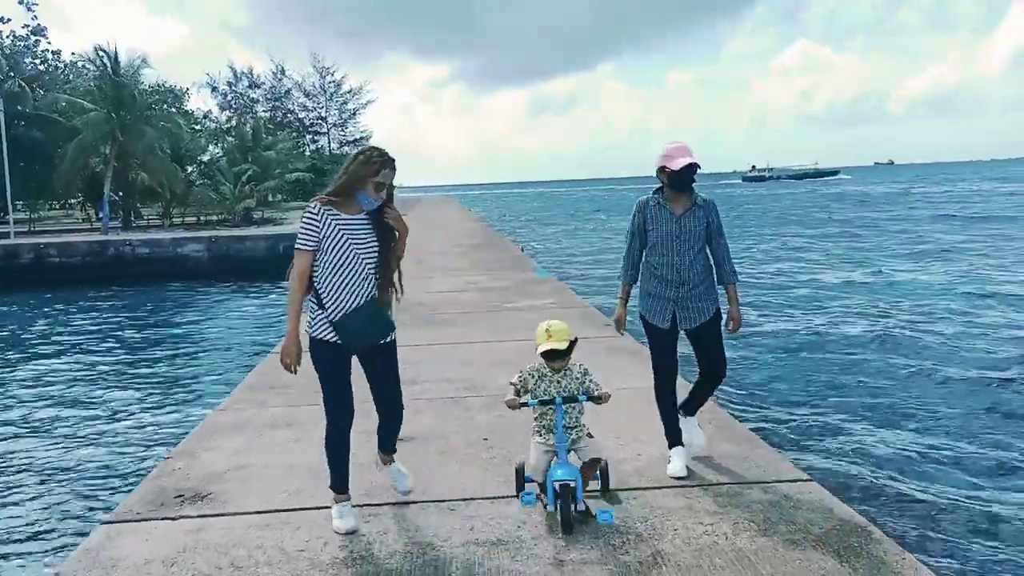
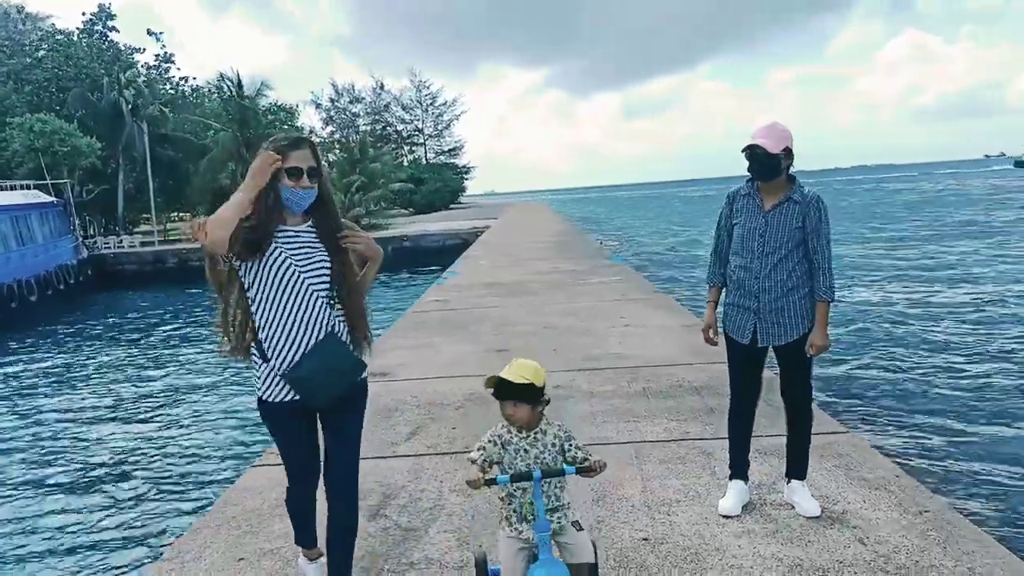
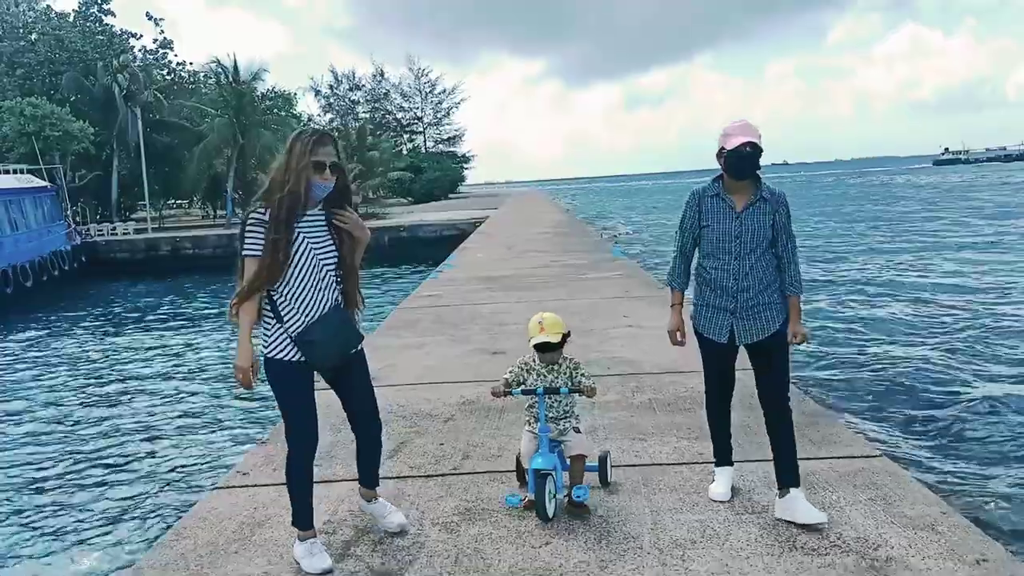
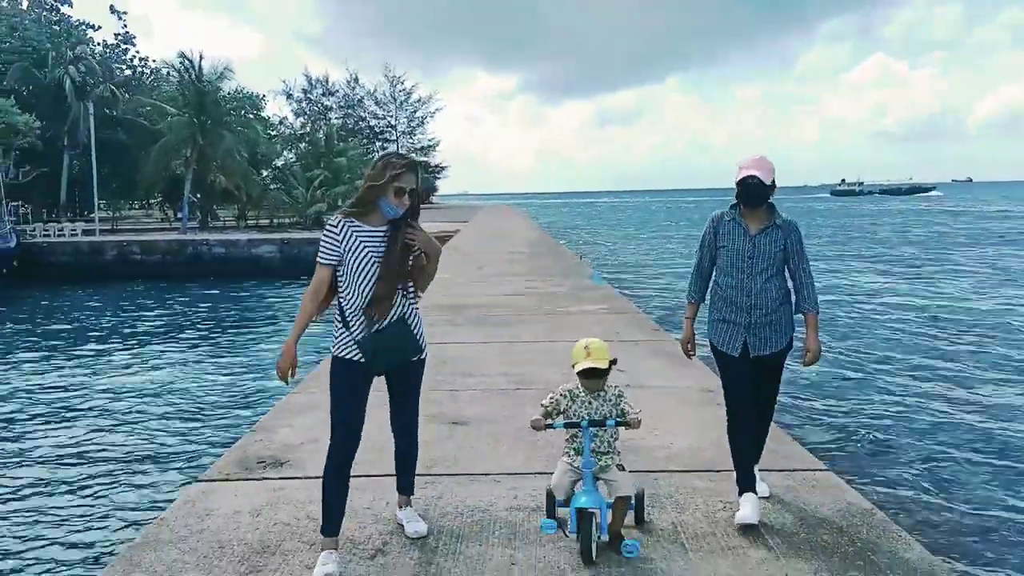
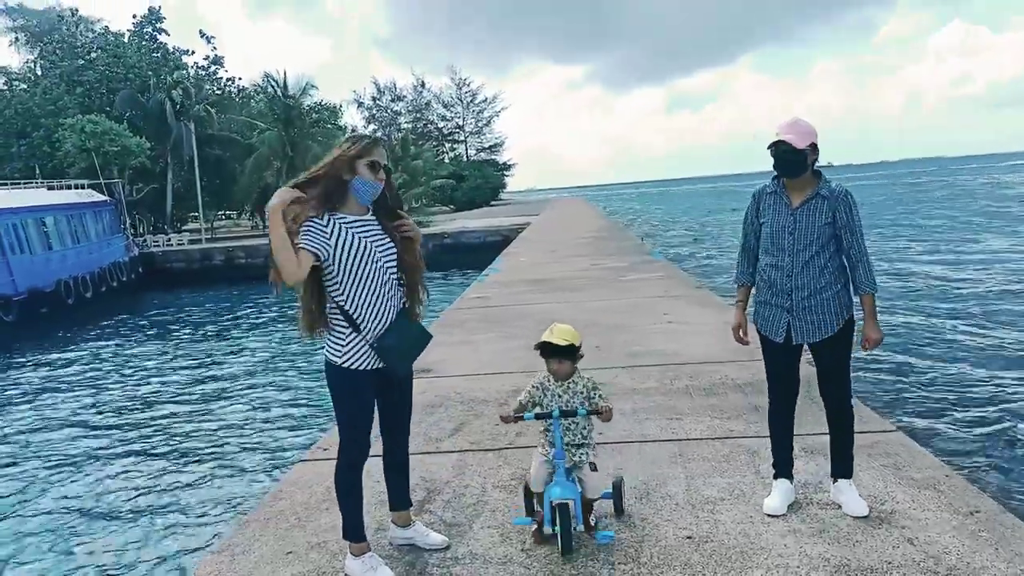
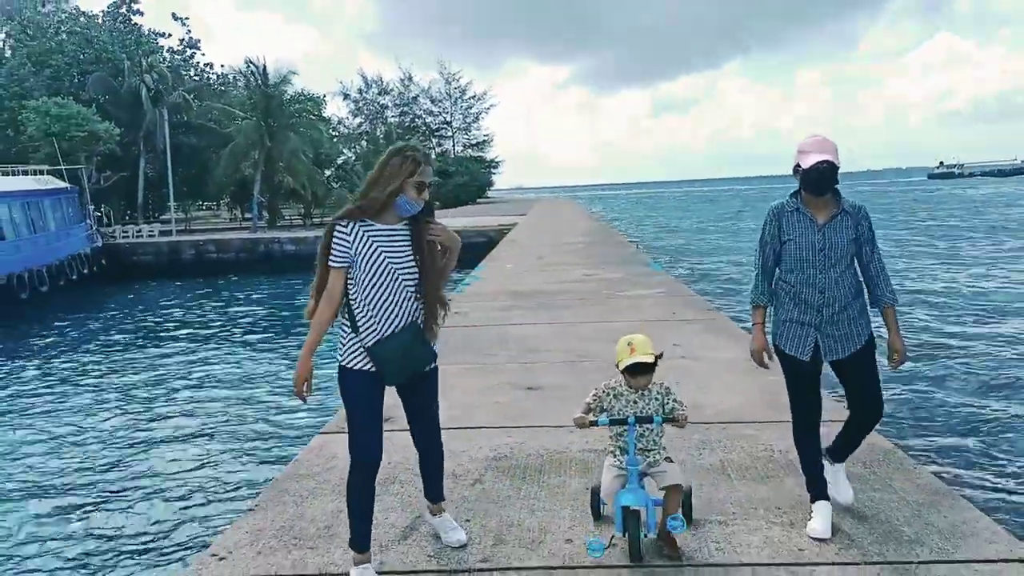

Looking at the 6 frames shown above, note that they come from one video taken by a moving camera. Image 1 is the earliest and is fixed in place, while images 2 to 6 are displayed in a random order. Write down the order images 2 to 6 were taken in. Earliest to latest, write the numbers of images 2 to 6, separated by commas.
4, 6, 3, 5, 2
